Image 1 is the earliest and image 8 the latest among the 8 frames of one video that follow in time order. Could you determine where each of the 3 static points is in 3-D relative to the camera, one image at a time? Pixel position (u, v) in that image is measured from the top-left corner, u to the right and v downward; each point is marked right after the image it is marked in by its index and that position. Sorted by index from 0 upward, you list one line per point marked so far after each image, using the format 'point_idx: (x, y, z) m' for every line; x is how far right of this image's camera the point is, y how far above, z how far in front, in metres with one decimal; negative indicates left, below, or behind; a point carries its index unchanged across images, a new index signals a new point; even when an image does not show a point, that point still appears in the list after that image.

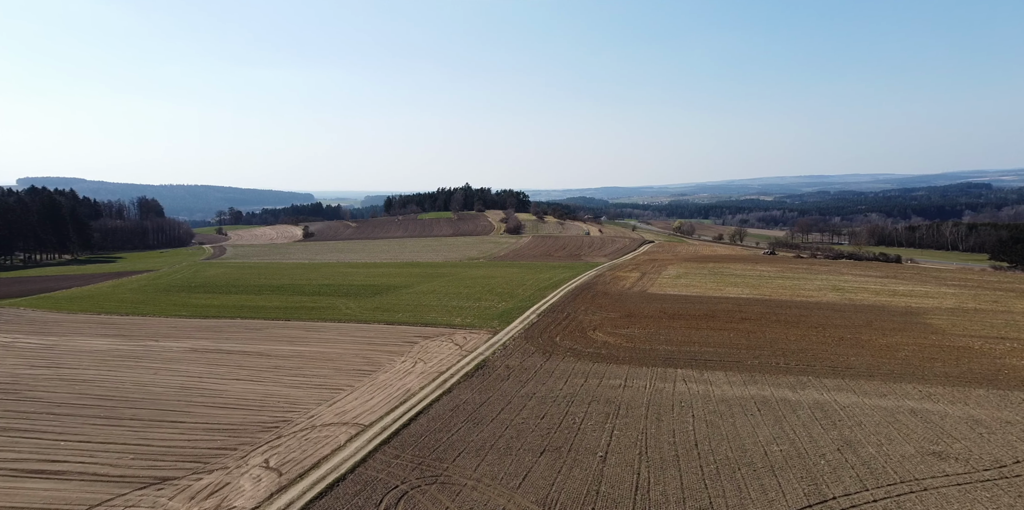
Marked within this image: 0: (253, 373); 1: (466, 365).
0: (-7.6, -3.5, +17.8) m
1: (-1.2, -3.0, +15.6) m
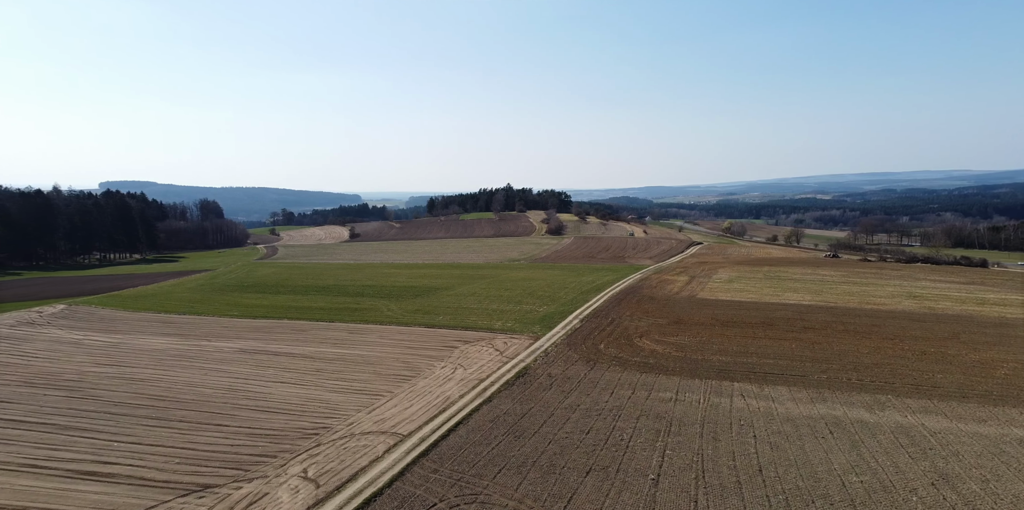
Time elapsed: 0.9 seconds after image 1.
0: (-6.4, -3.7, +17.8) m
1: (-0.1, -3.1, +15.2) m
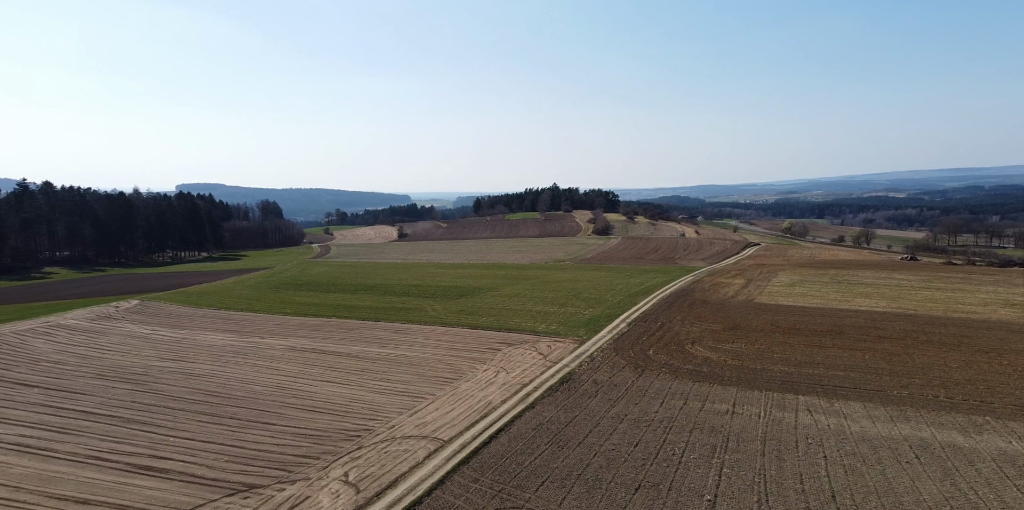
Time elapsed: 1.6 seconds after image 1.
0: (-5.1, -3.7, +17.8) m
1: (+1.0, -3.1, +14.7) m
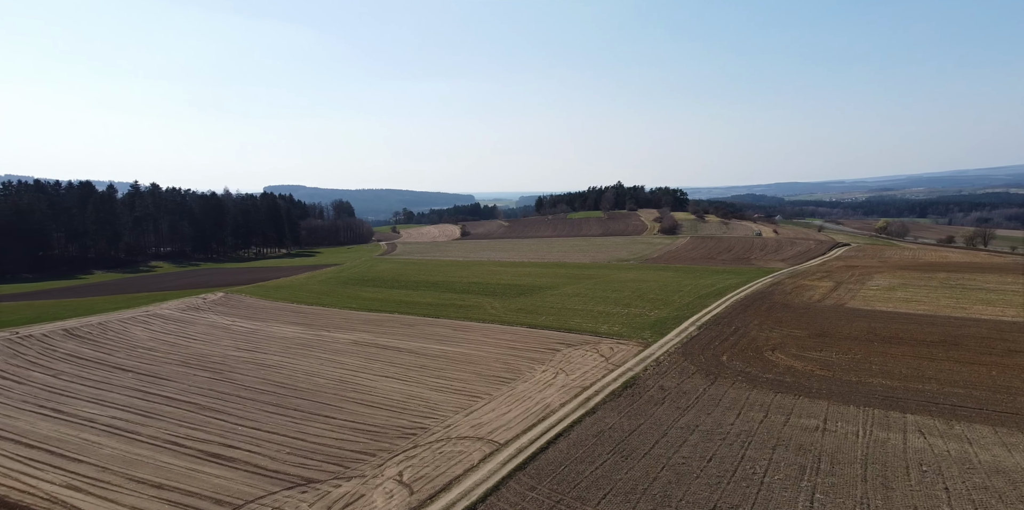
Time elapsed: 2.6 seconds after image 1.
0: (-3.3, -3.5, +17.7) m
1: (+2.4, -3.0, +14.0) m
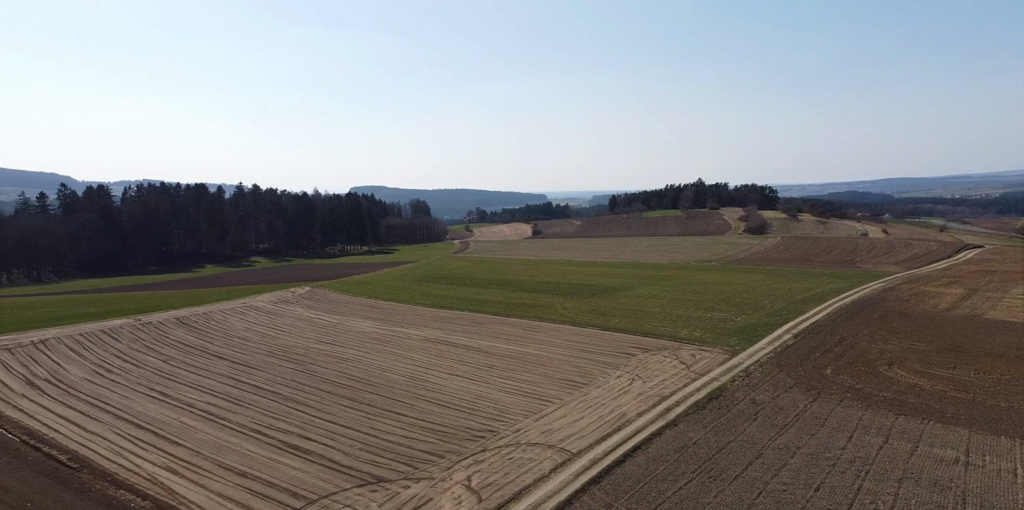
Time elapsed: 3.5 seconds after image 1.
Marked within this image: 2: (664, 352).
0: (-1.3, -3.4, +17.2) m
1: (+4.0, -3.0, +12.9) m
2: (+4.2, -2.7, +16.4) m
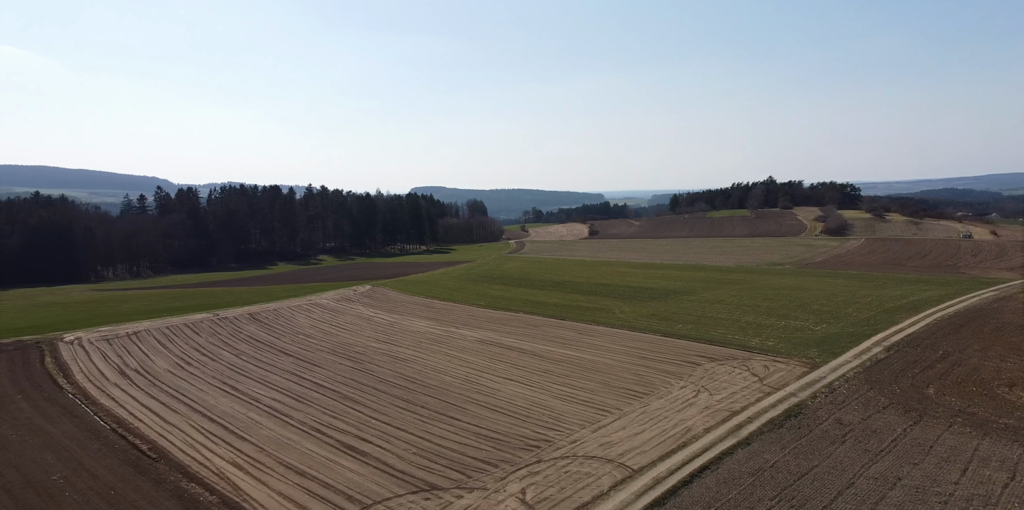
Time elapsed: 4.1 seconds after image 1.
0: (+0.3, -3.4, +16.7) m
1: (+5.2, -3.1, +11.9) m
2: (+5.7, -2.7, +15.4) m
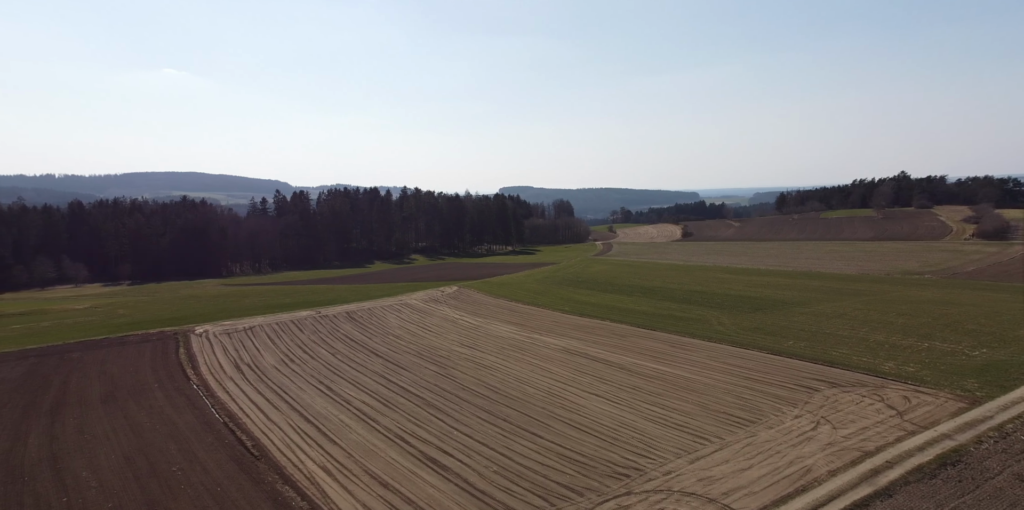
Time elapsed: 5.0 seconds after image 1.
0: (+2.5, -3.5, +15.3) m
1: (+6.7, -3.2, +9.8) m
2: (+7.7, -2.9, +13.2) m
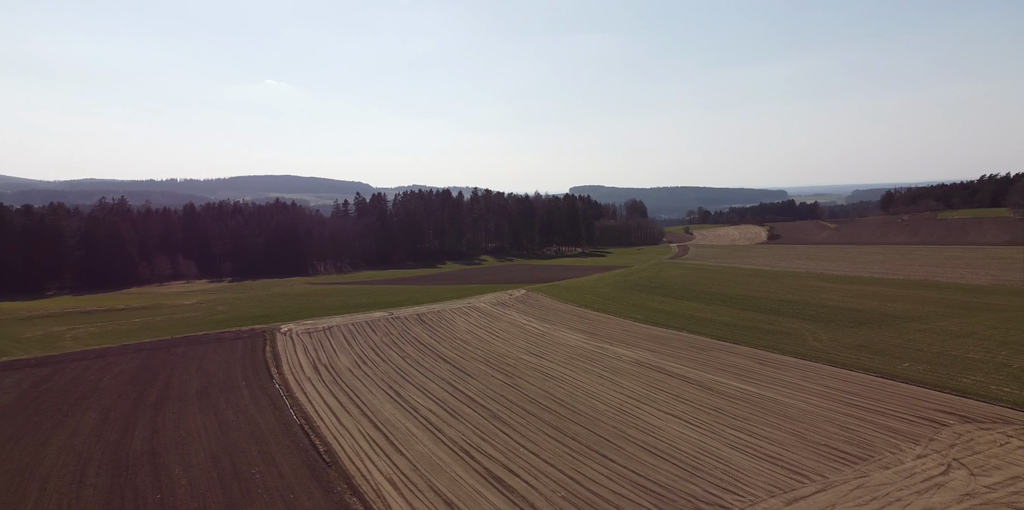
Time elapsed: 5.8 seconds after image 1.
0: (+4.1, -3.6, +13.8) m
1: (+7.6, -3.3, +7.9) m
2: (+9.0, -3.0, +11.1) m
